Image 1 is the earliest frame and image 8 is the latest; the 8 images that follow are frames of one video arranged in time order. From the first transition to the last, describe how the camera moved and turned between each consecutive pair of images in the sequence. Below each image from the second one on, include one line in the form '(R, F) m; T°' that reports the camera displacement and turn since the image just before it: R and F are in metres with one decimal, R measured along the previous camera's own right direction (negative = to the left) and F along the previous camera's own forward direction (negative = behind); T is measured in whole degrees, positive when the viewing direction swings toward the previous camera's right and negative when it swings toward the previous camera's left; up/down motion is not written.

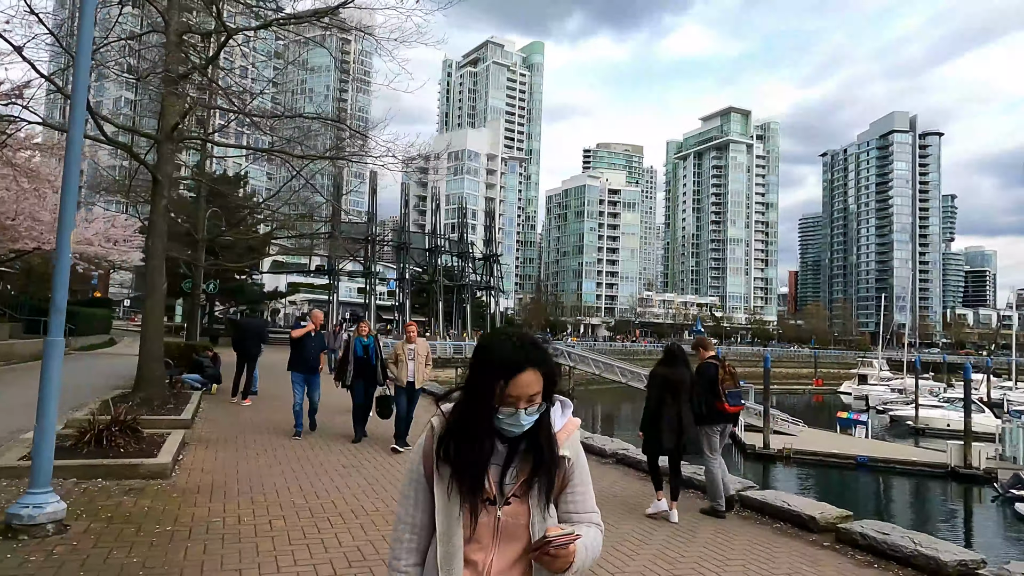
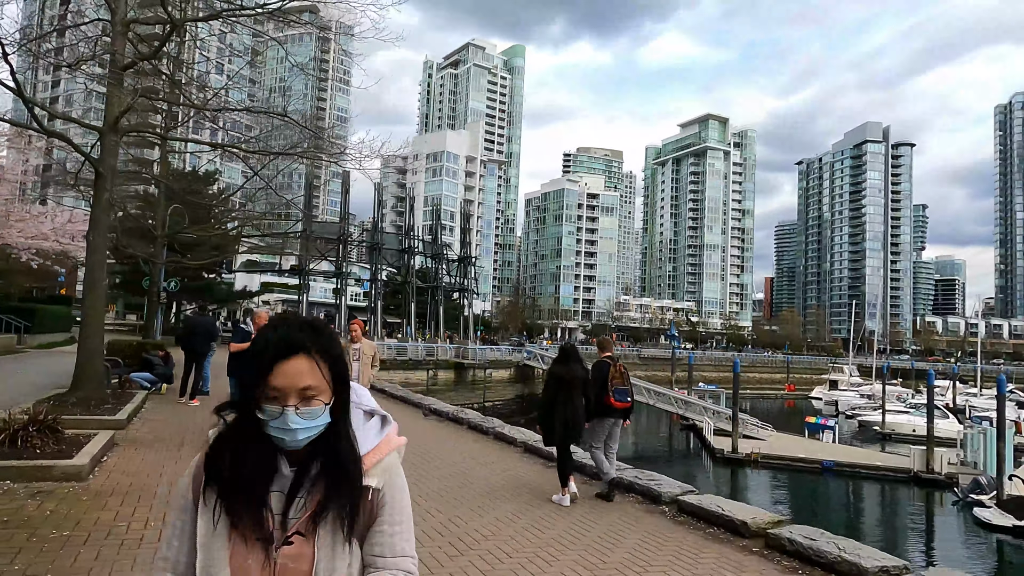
(+0.3, +0.1) m; +2°
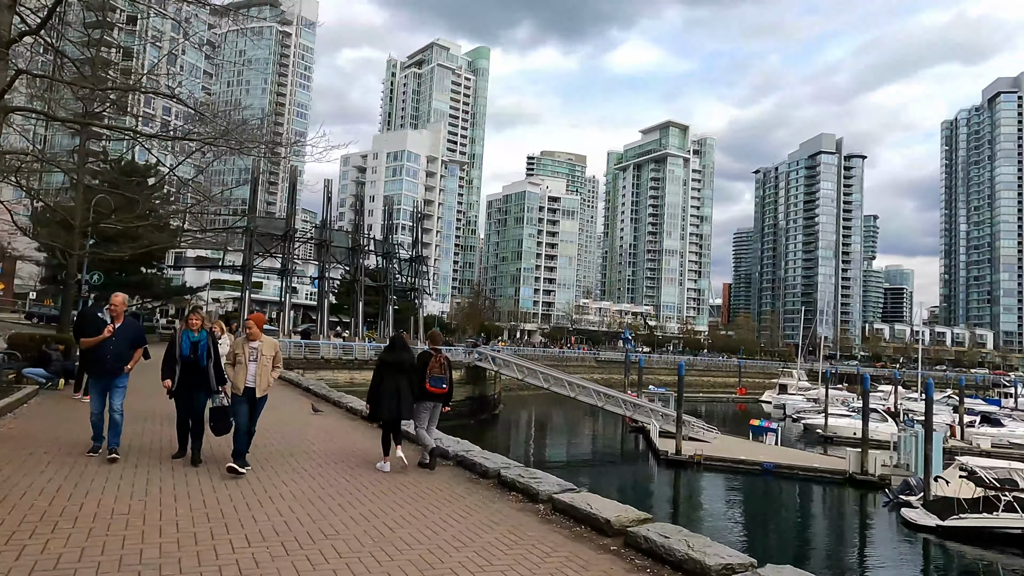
(+0.7, +0.2) m; +3°
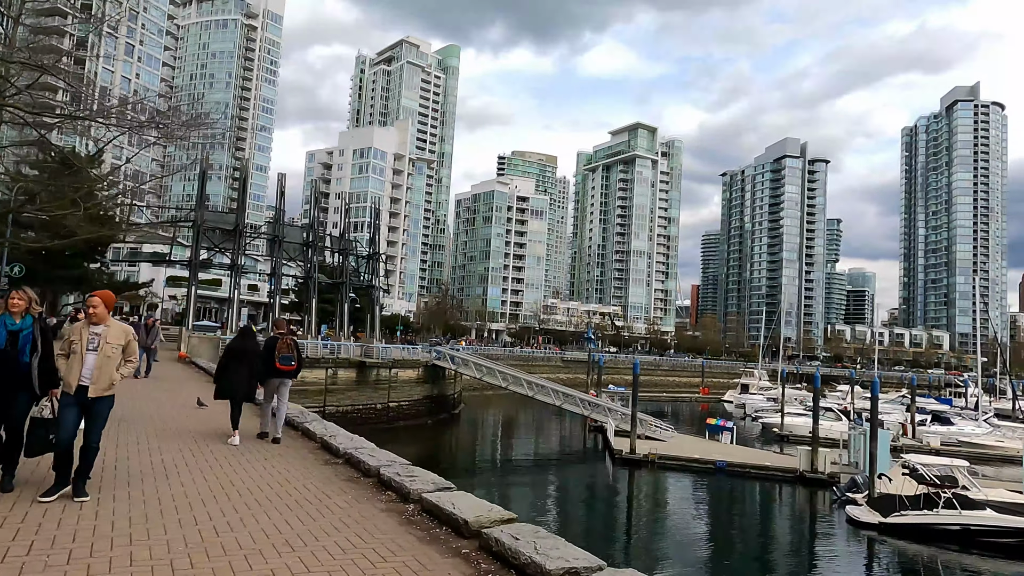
(+0.7, +0.3) m; +2°
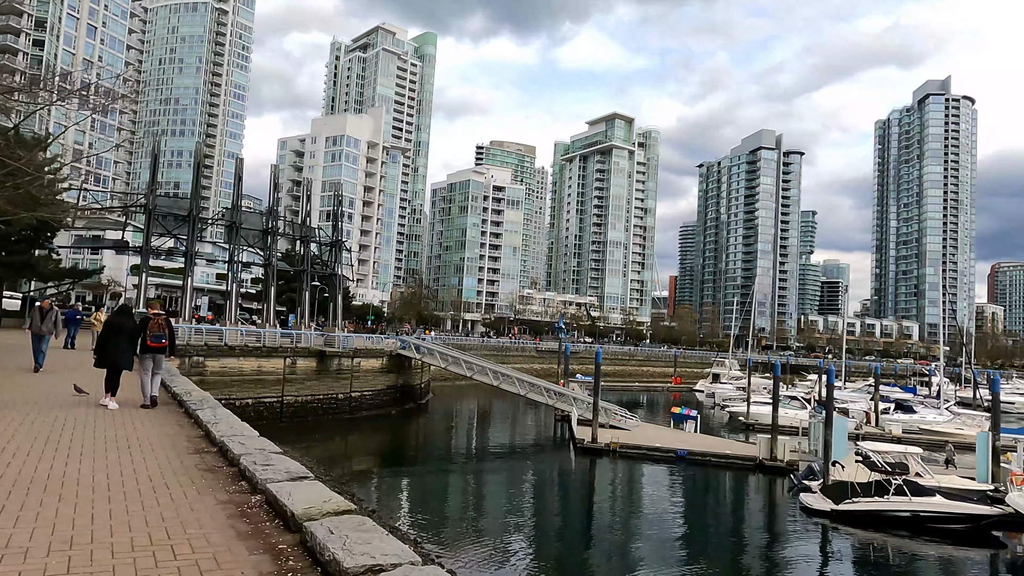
(+0.8, +0.4) m; +2°
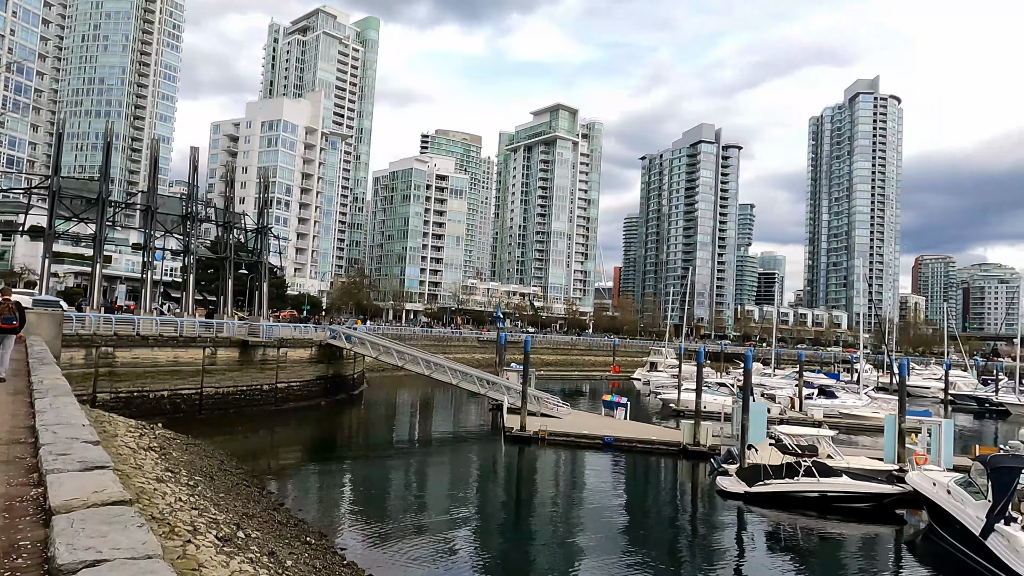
(+0.8, +0.2) m; +5°
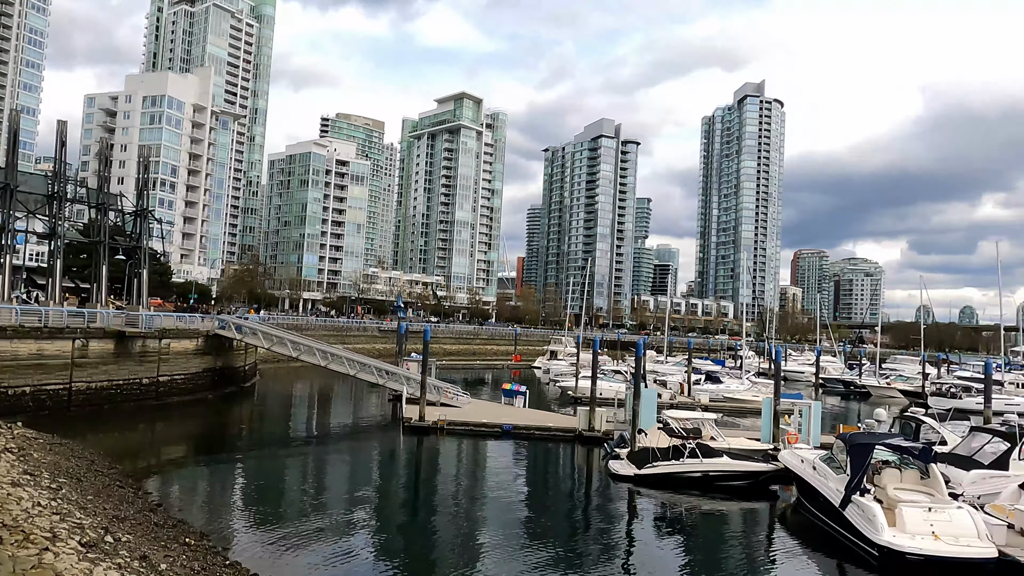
(+0.2, 0.0) m; +8°
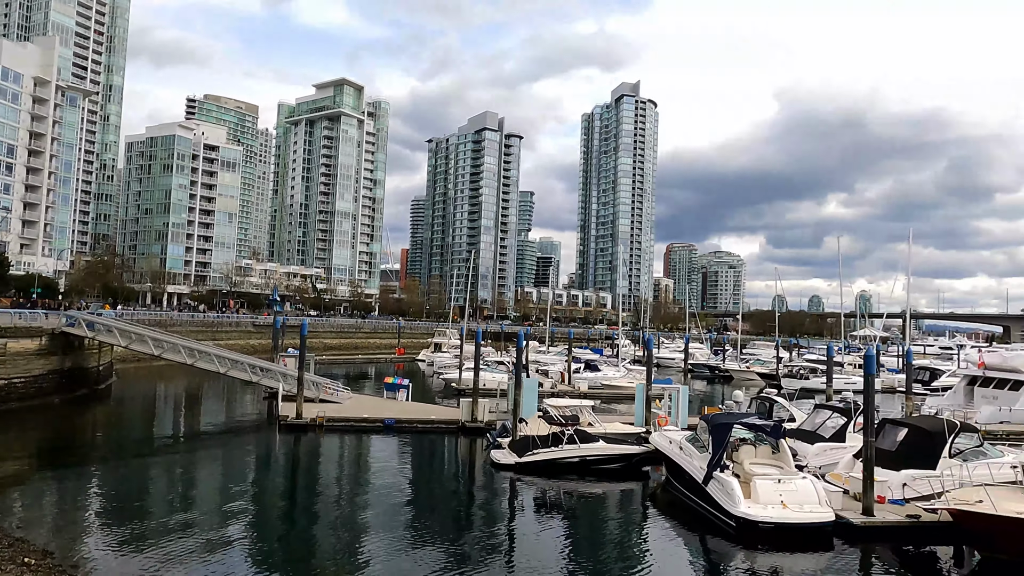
(+0.1, 0.0) m; +10°
